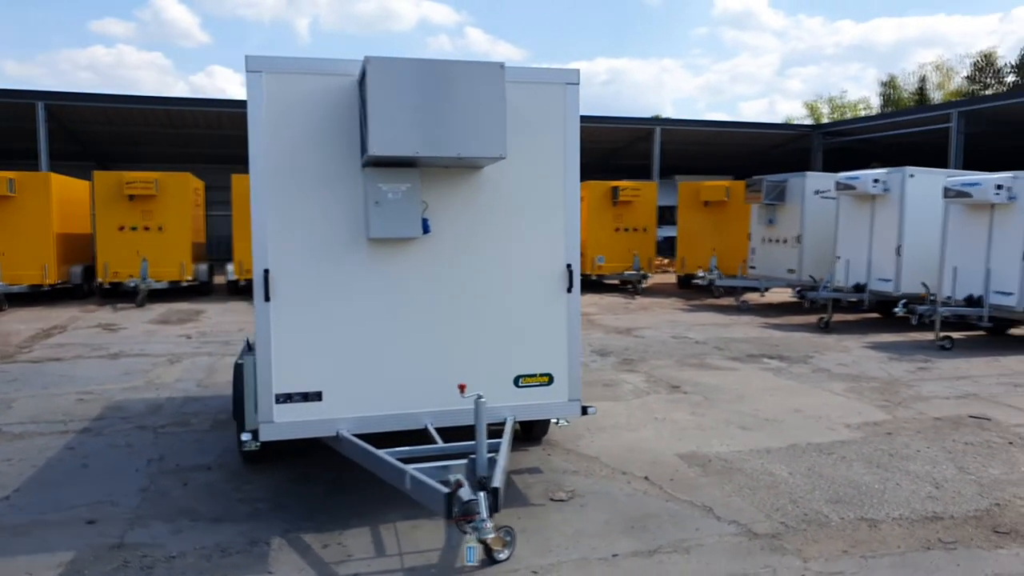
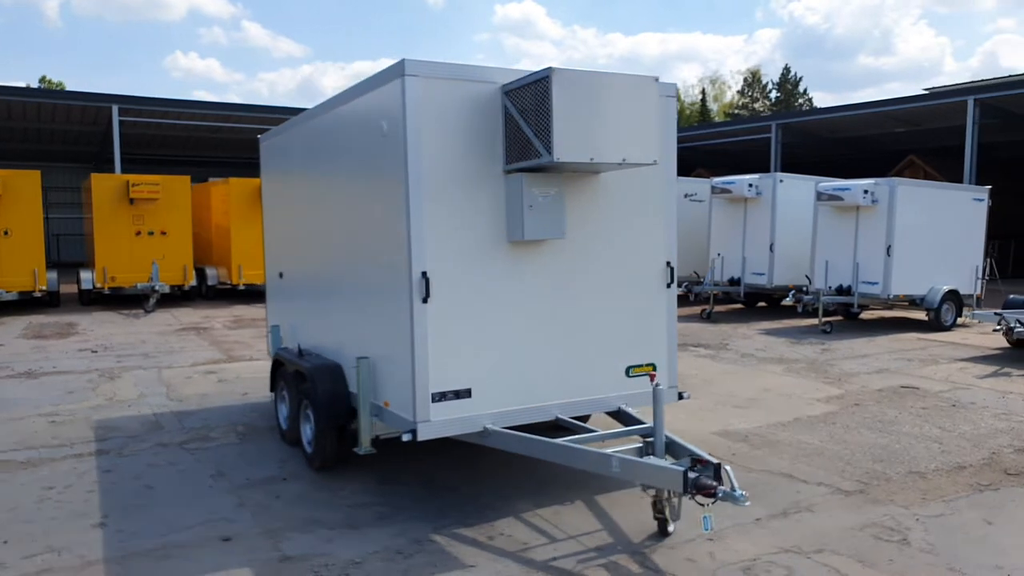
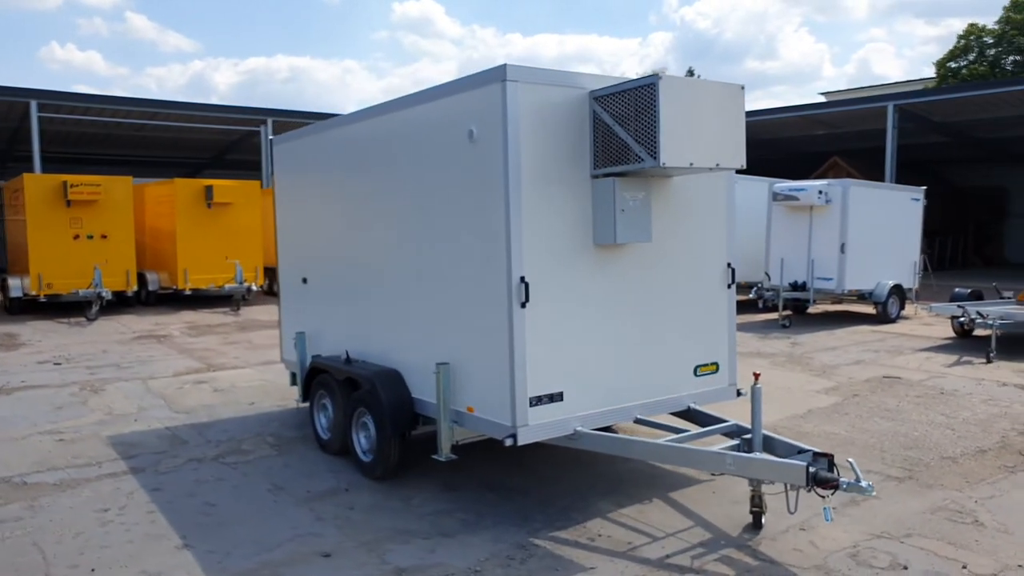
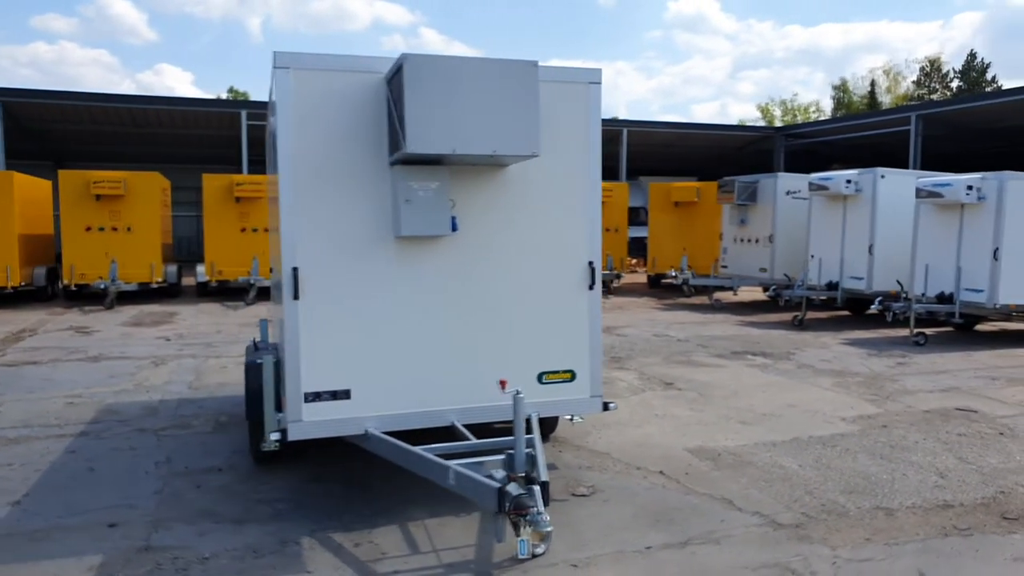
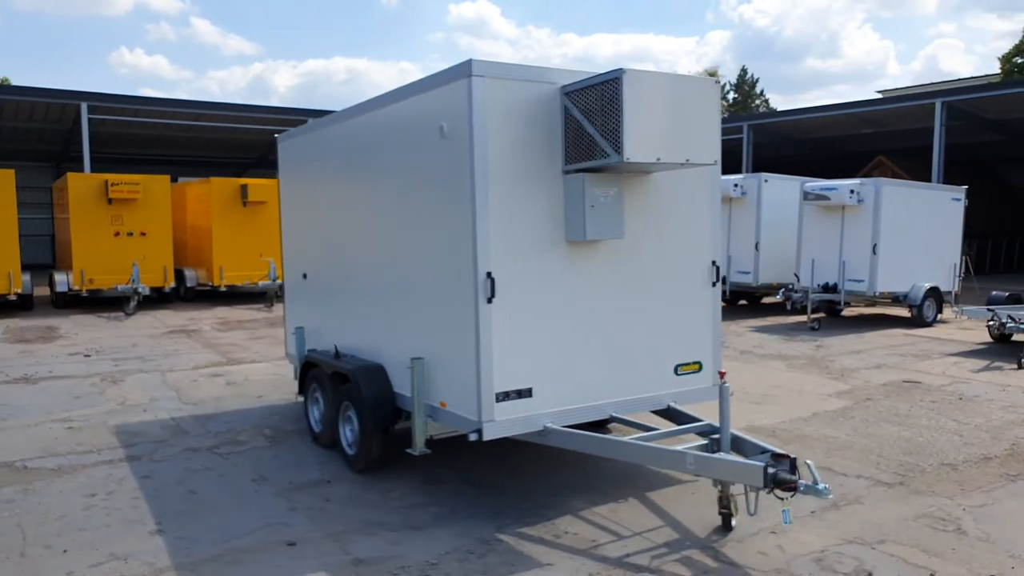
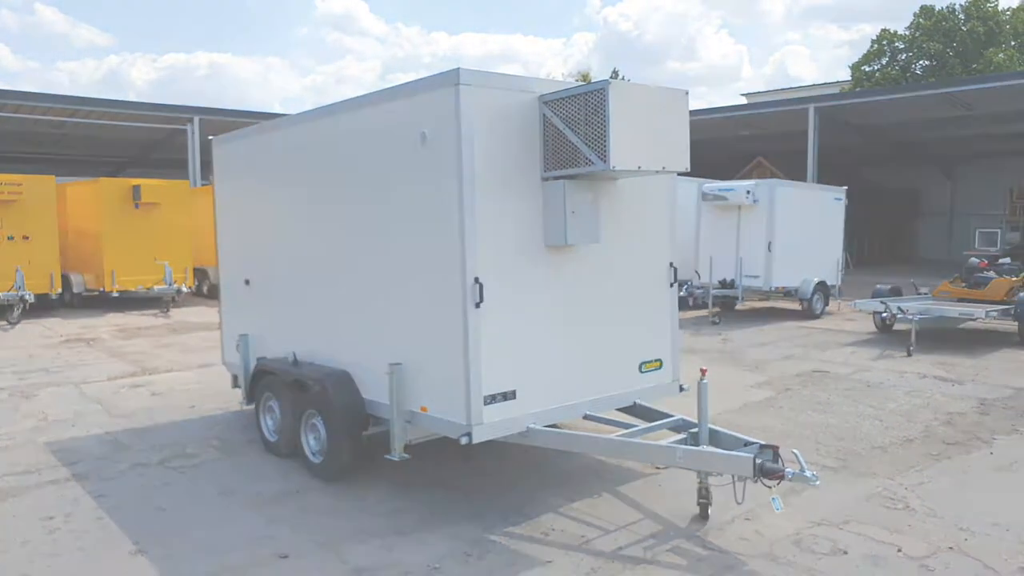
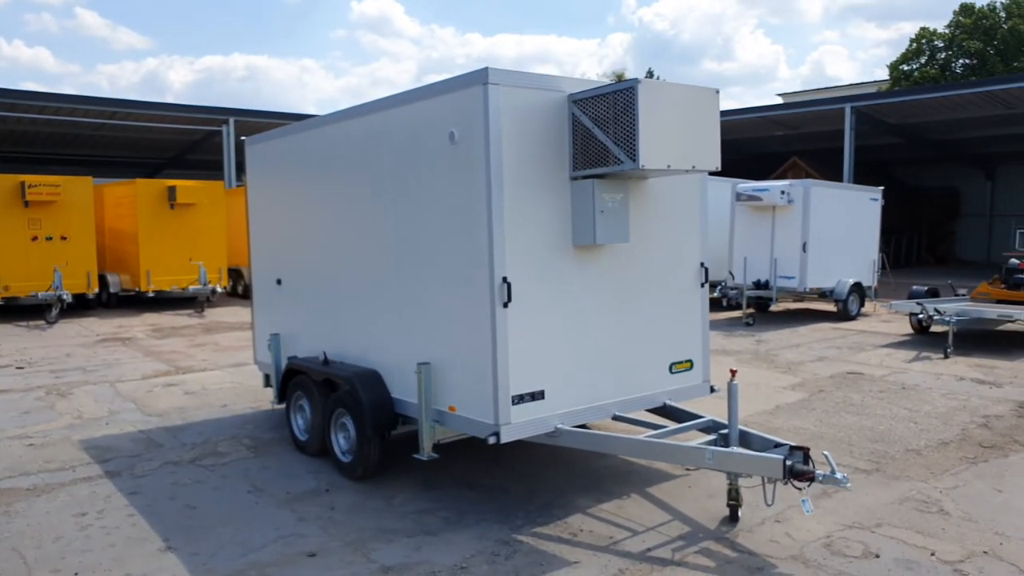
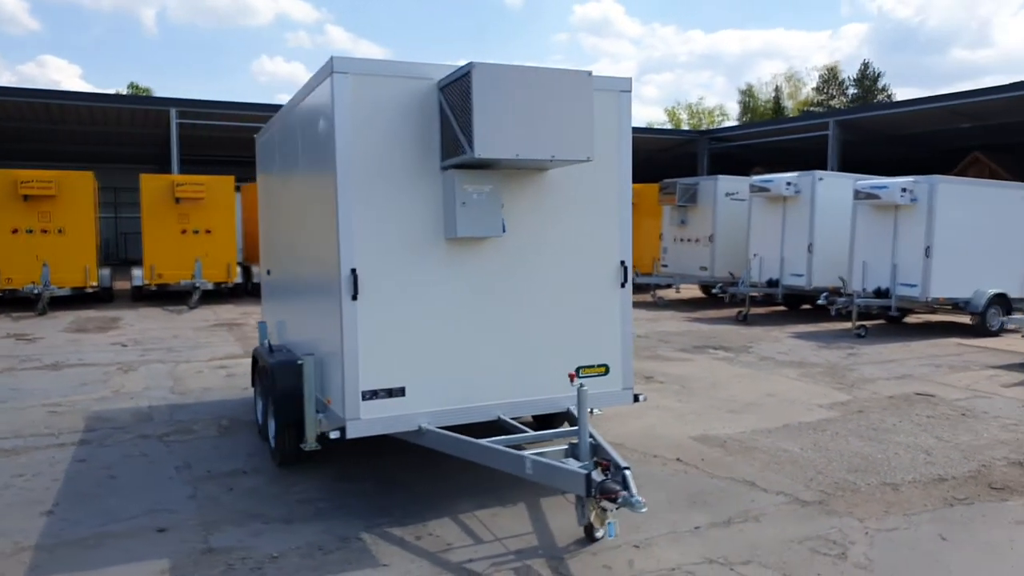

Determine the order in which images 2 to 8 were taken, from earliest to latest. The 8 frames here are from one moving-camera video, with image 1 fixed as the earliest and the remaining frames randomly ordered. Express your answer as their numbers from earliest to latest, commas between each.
4, 8, 2, 5, 3, 7, 6
